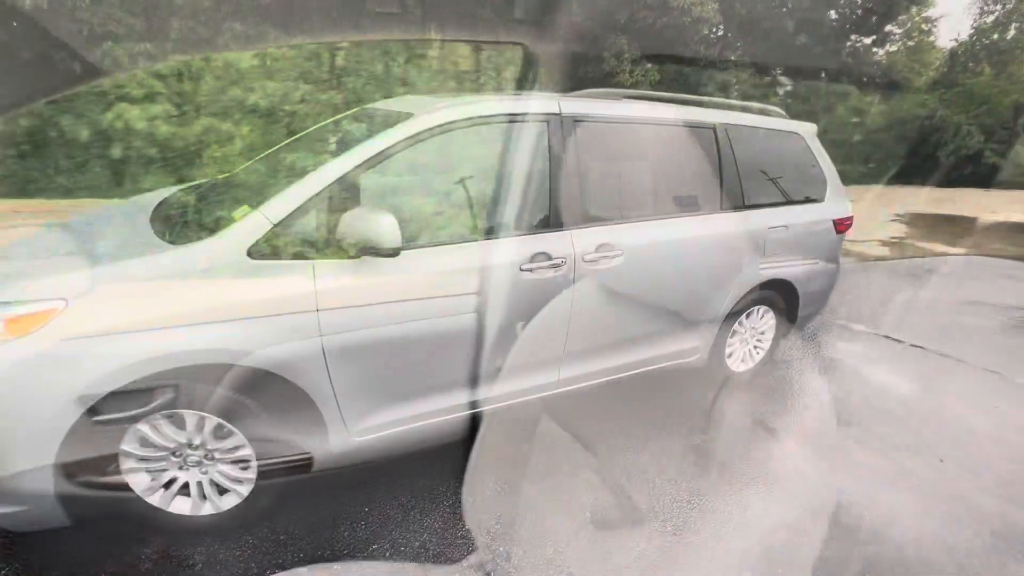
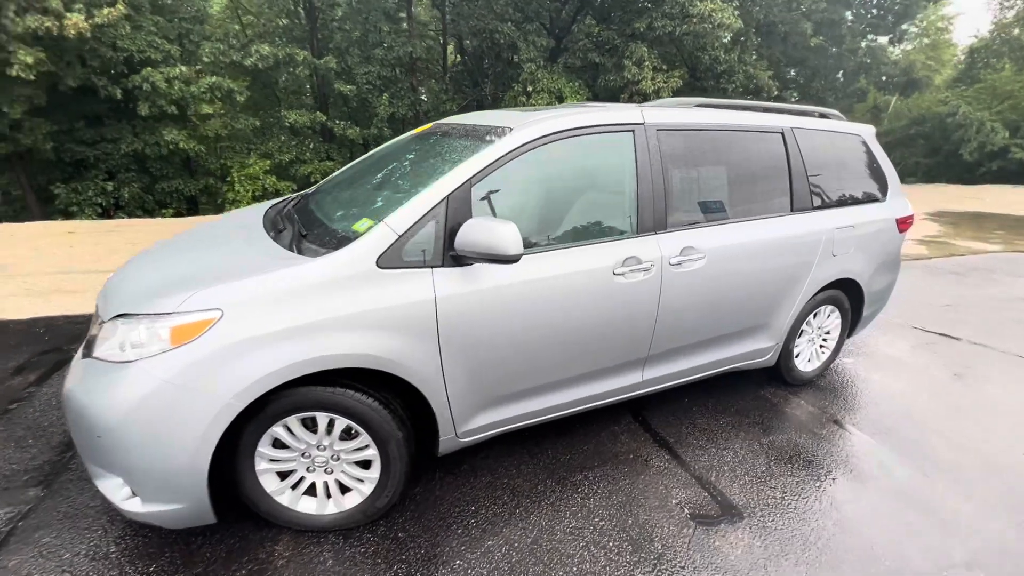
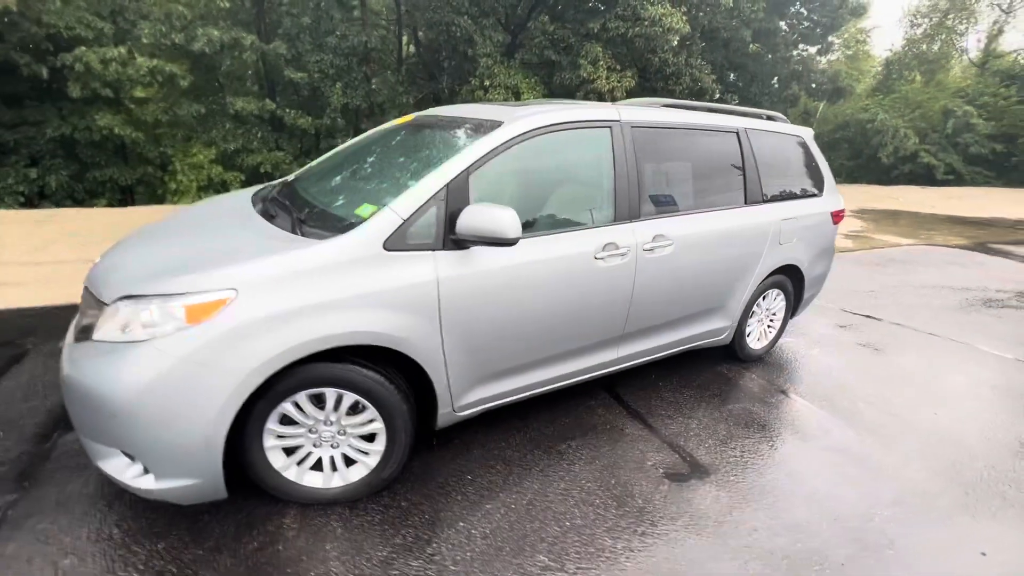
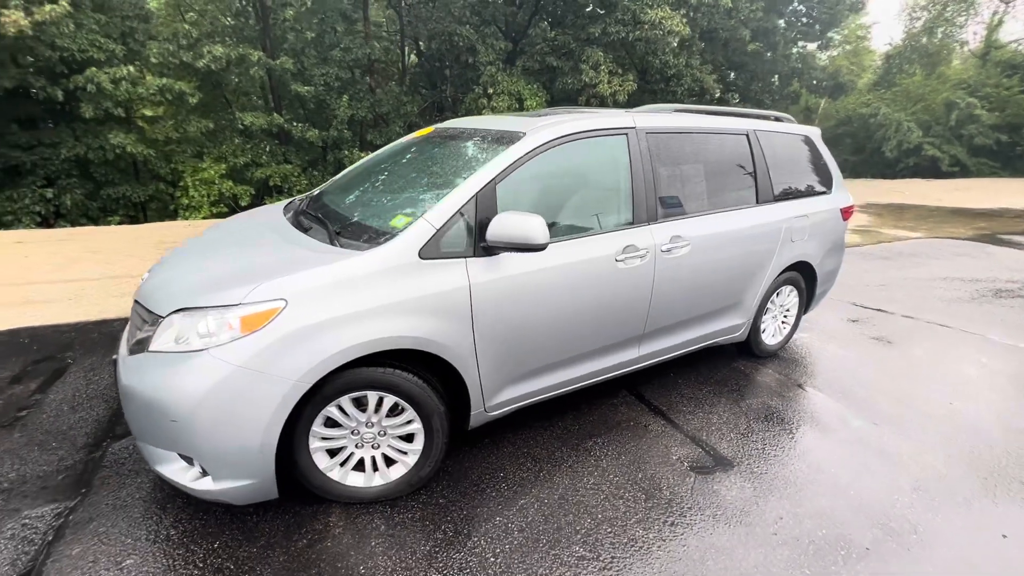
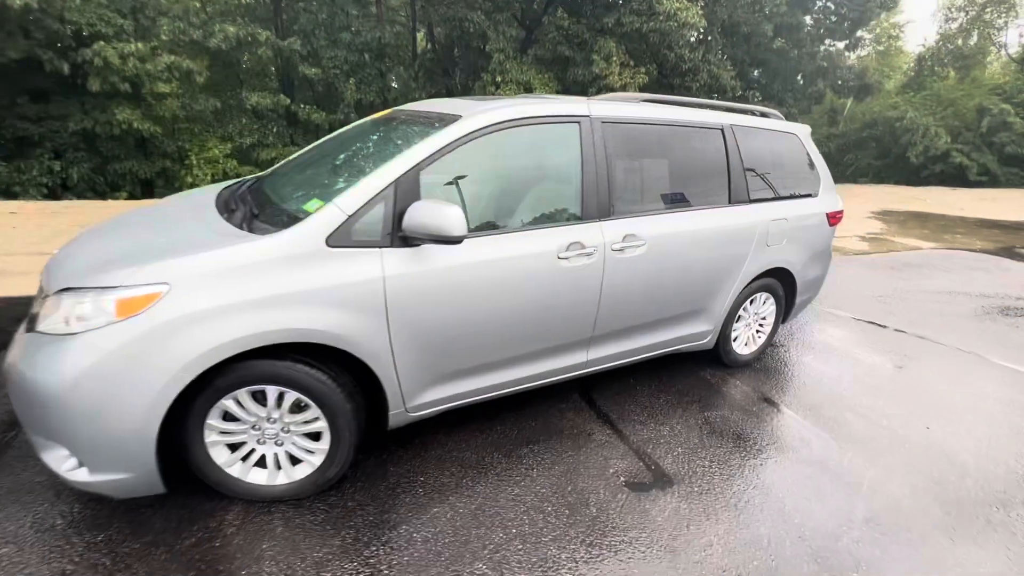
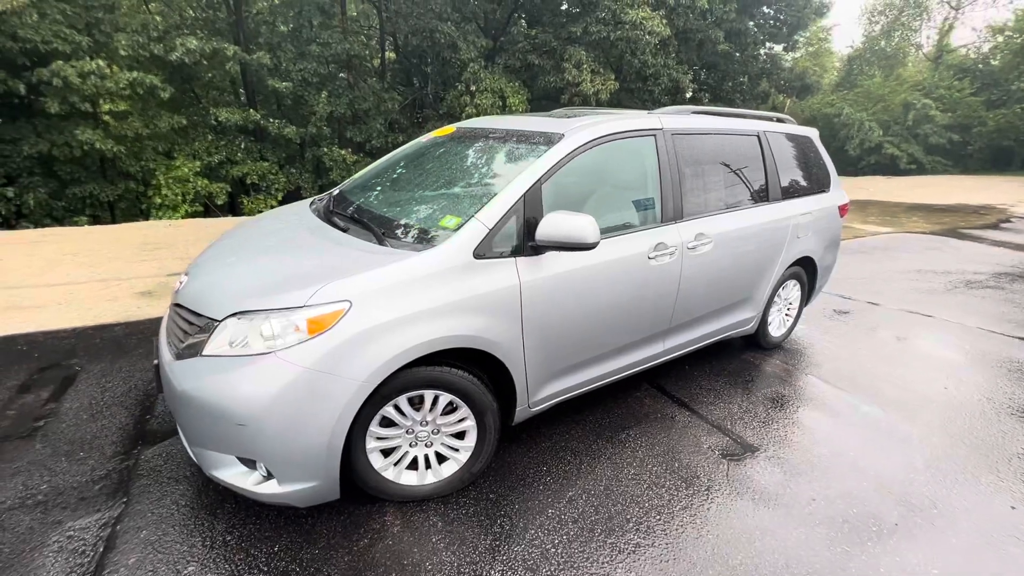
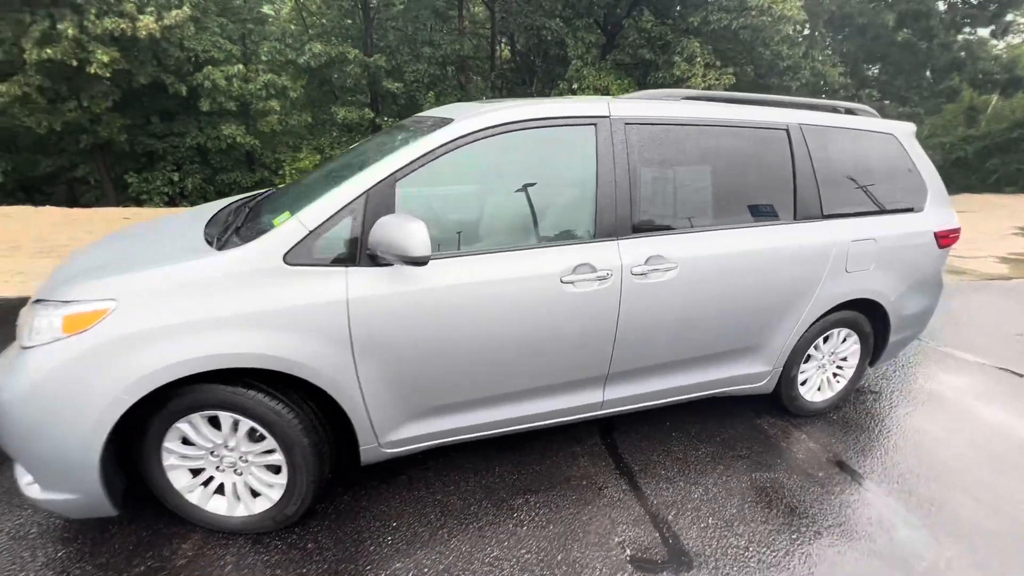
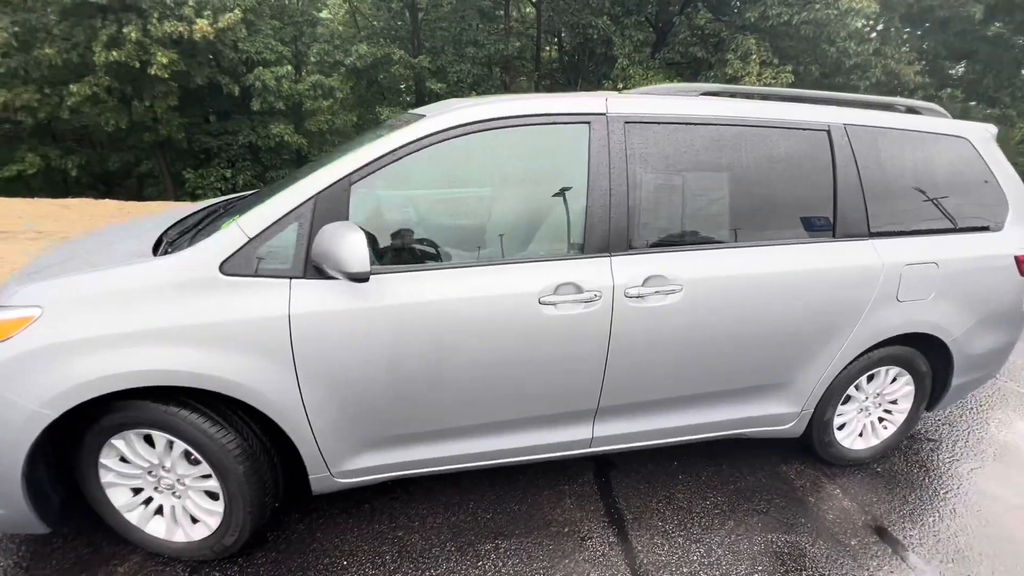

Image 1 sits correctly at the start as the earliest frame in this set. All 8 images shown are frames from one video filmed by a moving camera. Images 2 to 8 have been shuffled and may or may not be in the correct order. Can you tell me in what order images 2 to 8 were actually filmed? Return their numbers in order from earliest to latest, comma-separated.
5, 3, 6, 4, 2, 7, 8
